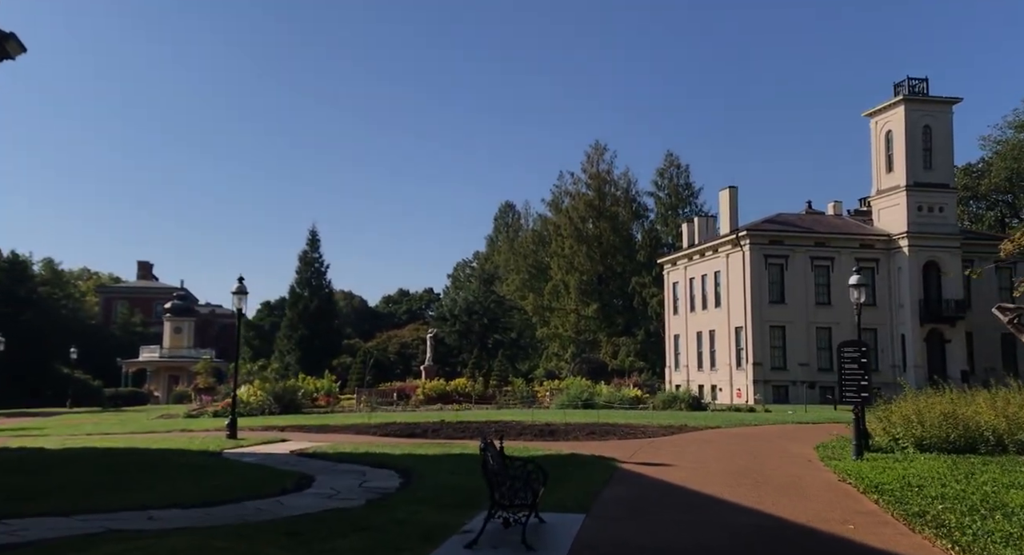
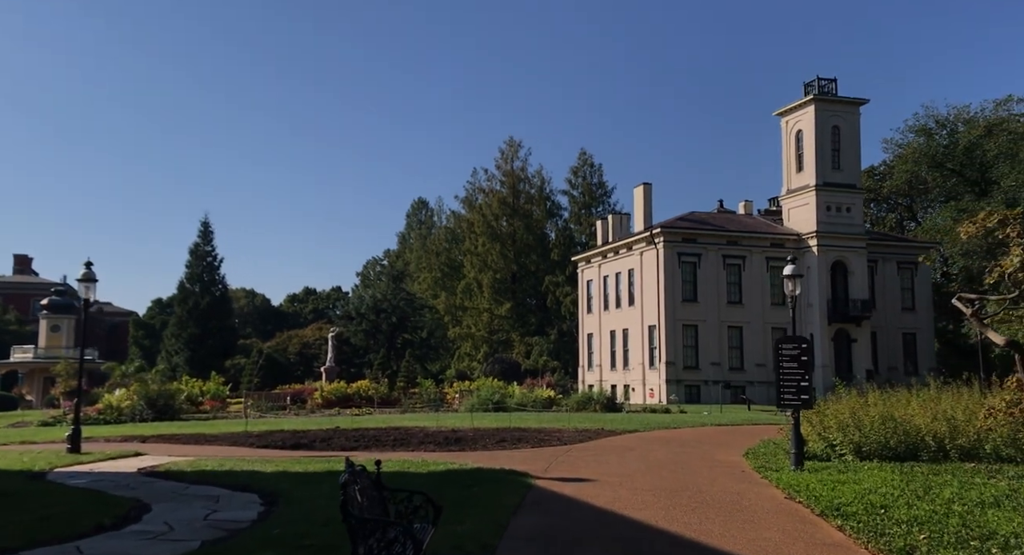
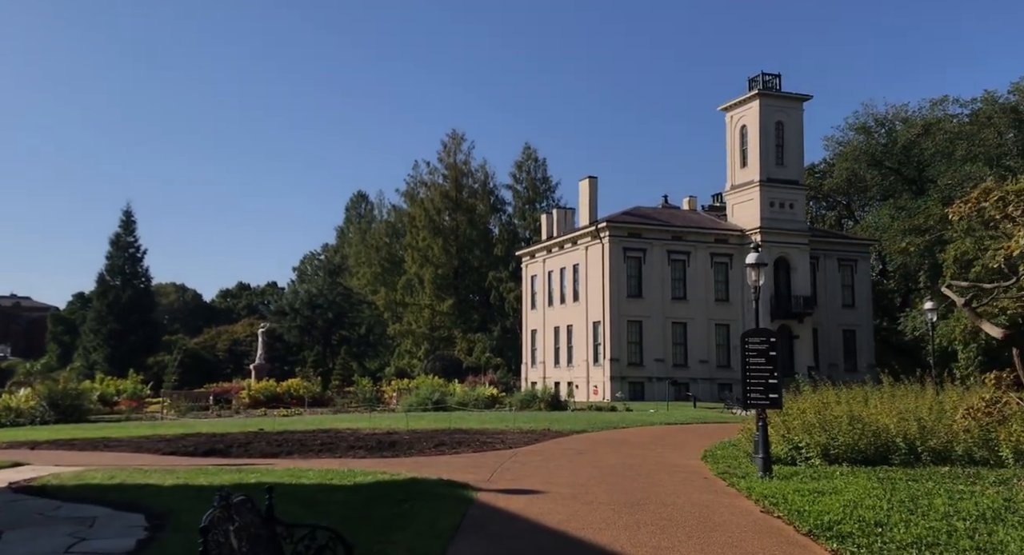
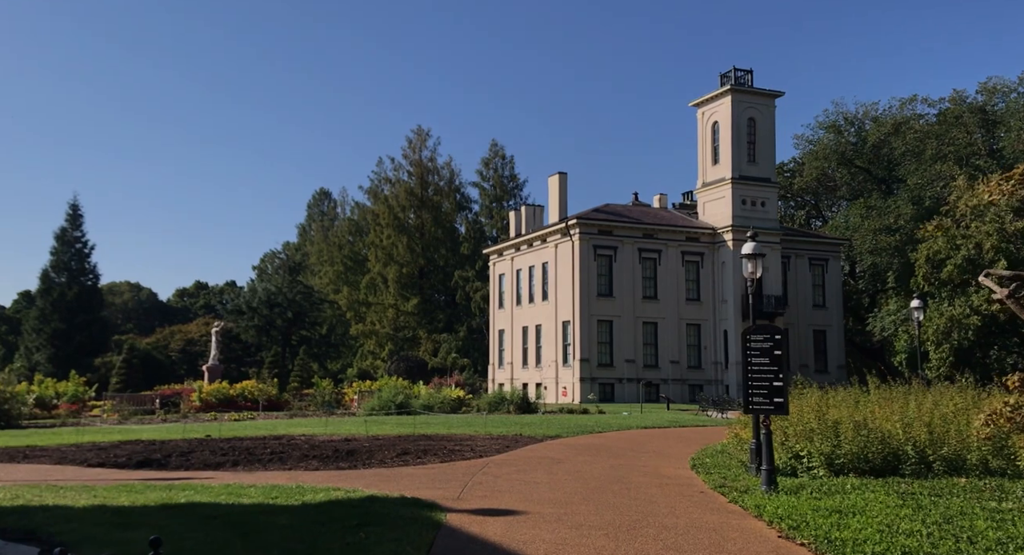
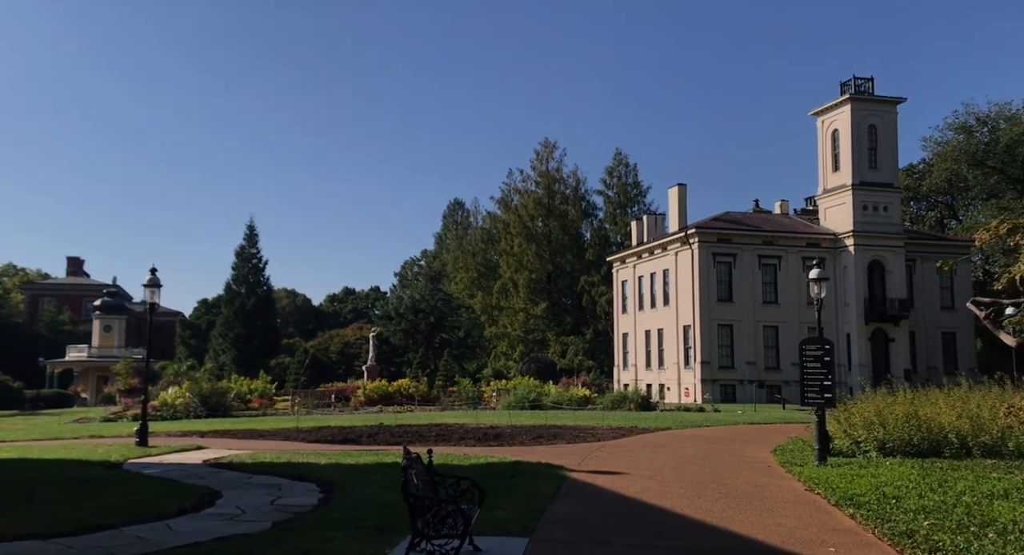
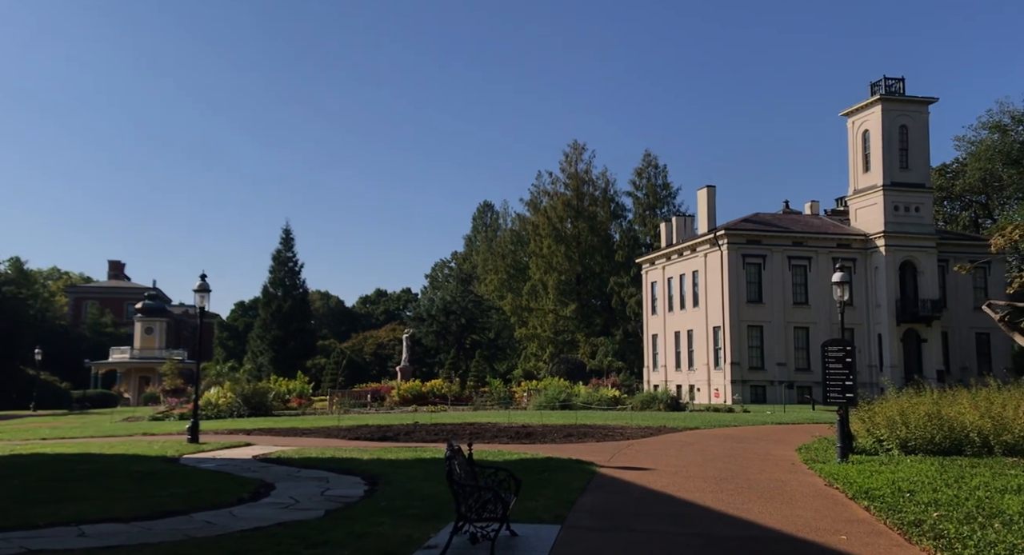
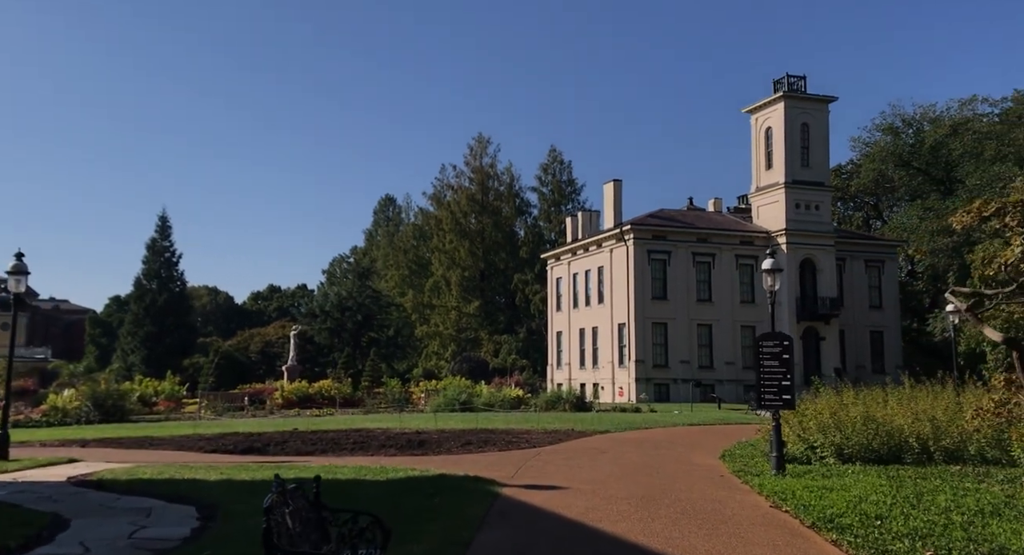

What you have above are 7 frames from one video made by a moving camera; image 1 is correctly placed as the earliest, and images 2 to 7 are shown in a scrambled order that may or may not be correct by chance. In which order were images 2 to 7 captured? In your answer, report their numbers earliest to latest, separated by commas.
6, 5, 2, 7, 3, 4
